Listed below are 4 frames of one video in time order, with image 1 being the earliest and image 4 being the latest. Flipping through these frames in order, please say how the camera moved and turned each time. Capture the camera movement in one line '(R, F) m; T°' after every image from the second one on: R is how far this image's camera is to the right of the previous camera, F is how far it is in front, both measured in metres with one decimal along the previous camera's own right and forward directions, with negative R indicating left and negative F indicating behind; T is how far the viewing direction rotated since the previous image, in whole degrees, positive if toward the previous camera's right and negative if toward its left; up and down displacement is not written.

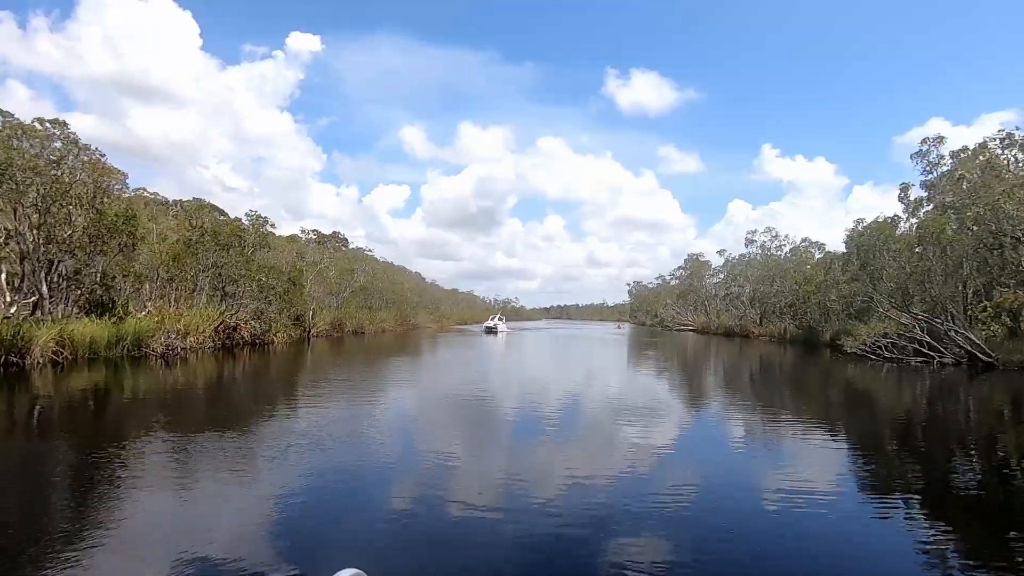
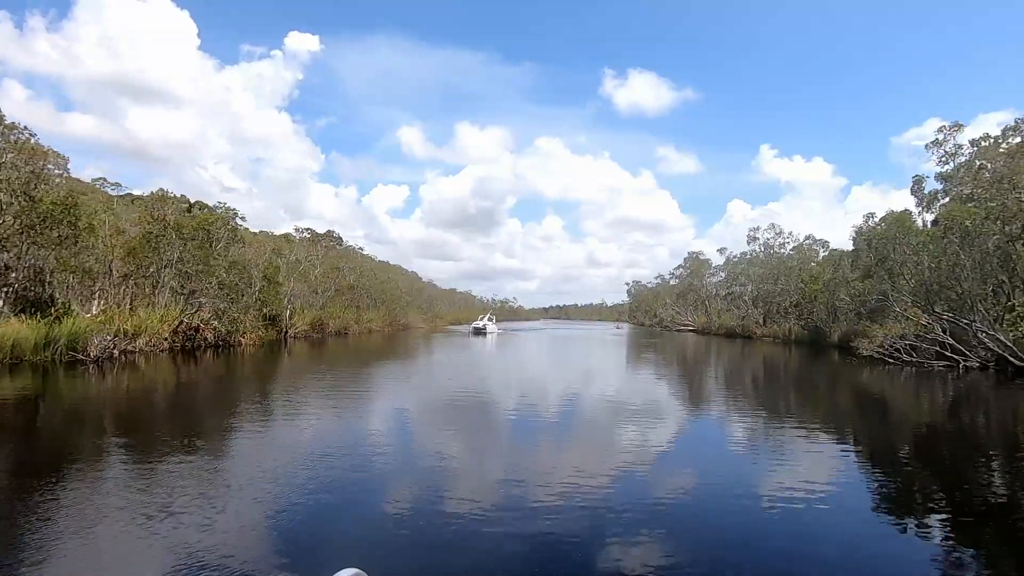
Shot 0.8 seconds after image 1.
(+0.1, +0.3) m; 0°
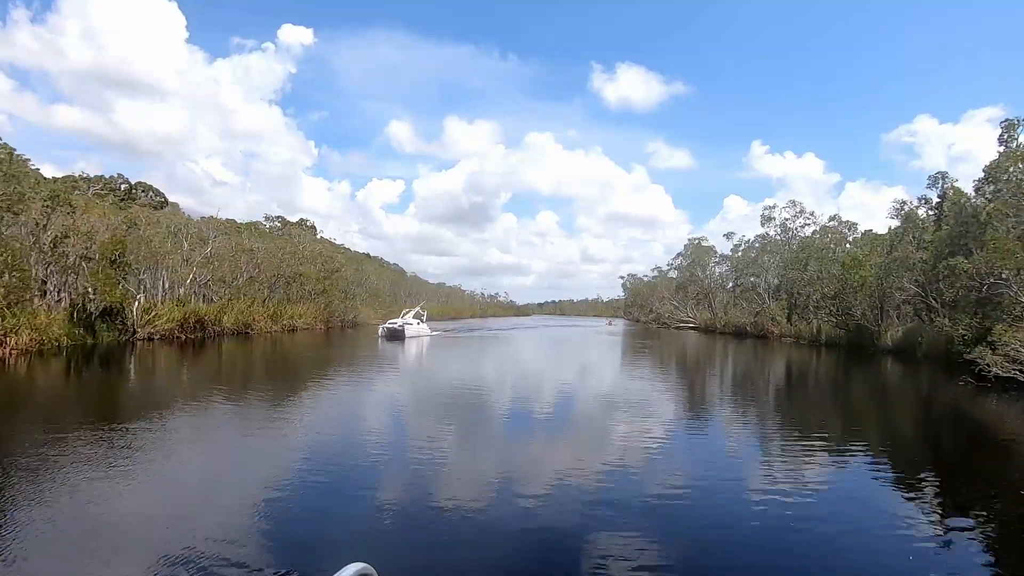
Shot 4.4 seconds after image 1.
(+0.4, +1.6) m; 0°
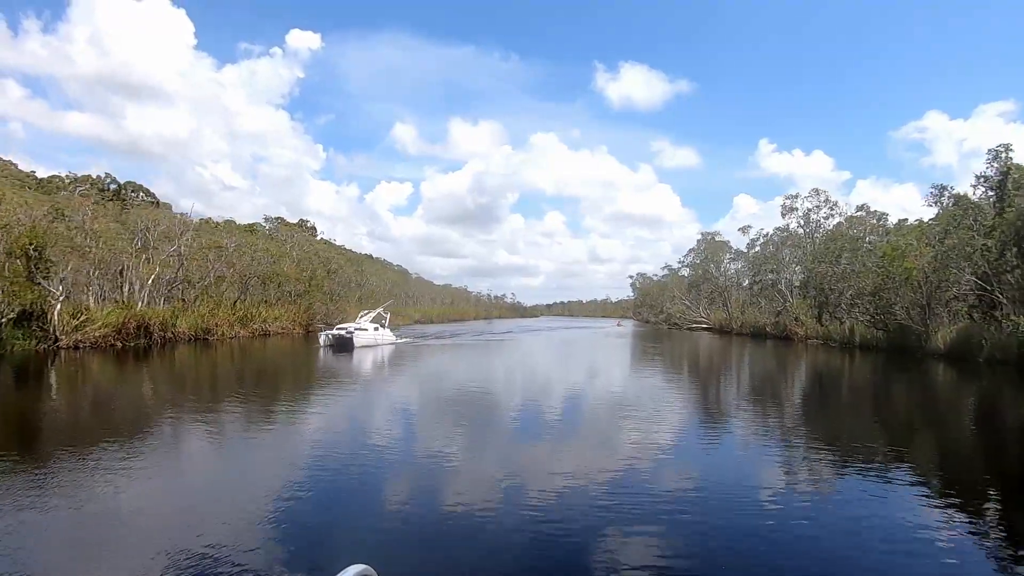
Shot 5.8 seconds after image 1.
(+0.1, +0.6) m; -1°
